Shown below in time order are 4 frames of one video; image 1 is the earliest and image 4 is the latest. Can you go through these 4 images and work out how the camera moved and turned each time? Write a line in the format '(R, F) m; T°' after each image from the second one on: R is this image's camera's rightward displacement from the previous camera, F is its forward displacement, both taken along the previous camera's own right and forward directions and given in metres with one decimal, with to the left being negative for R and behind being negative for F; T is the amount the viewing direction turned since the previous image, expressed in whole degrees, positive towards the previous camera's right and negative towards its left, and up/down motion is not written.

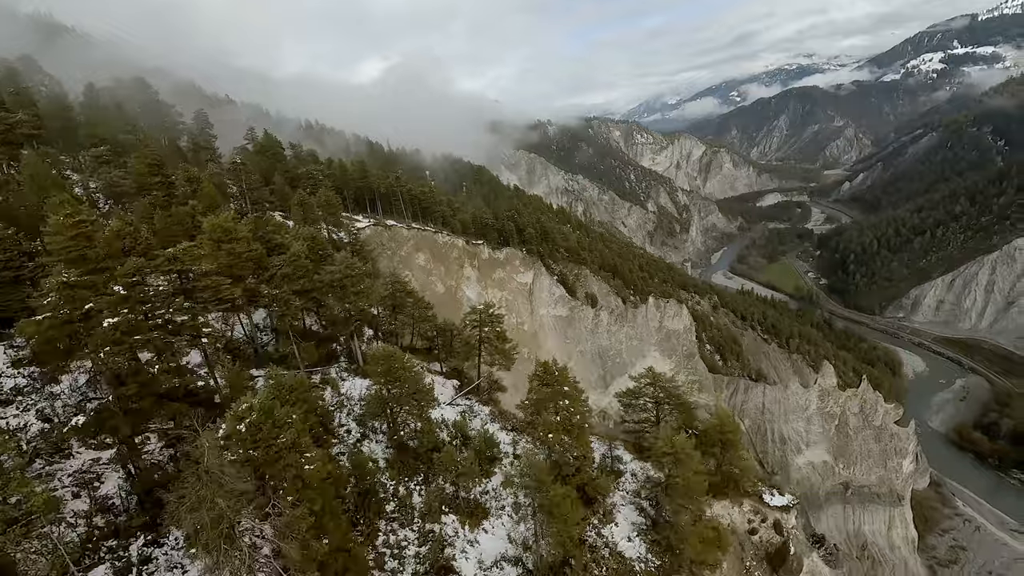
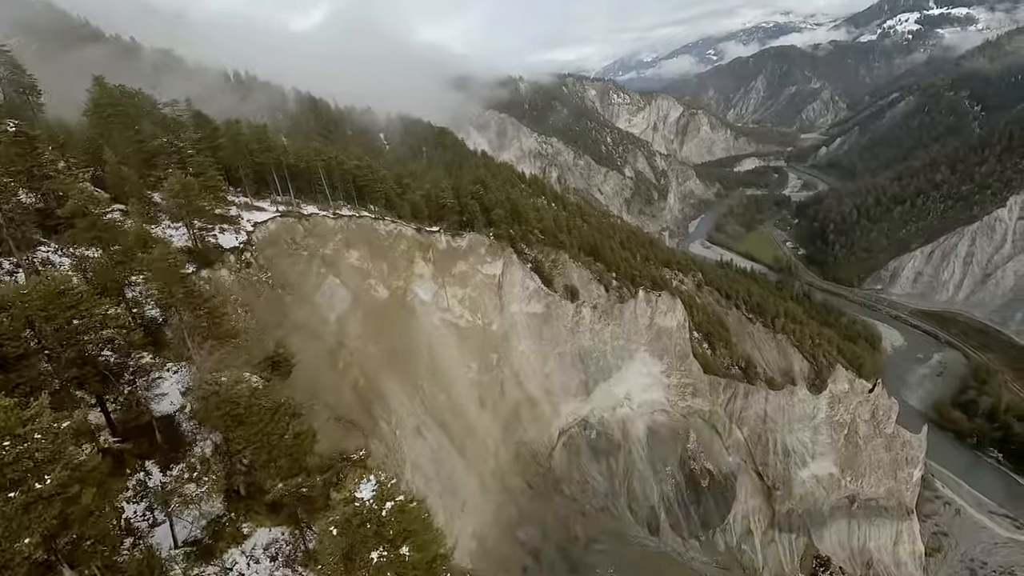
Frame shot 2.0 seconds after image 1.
(+0.7, +8.0) m; +3°
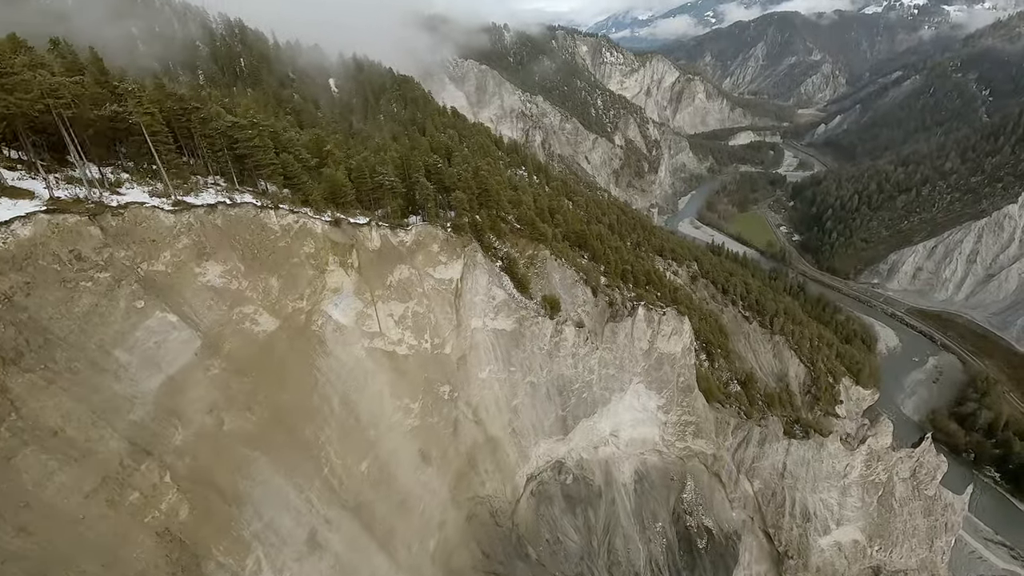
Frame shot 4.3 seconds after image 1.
(+1.1, +10.0) m; +3°
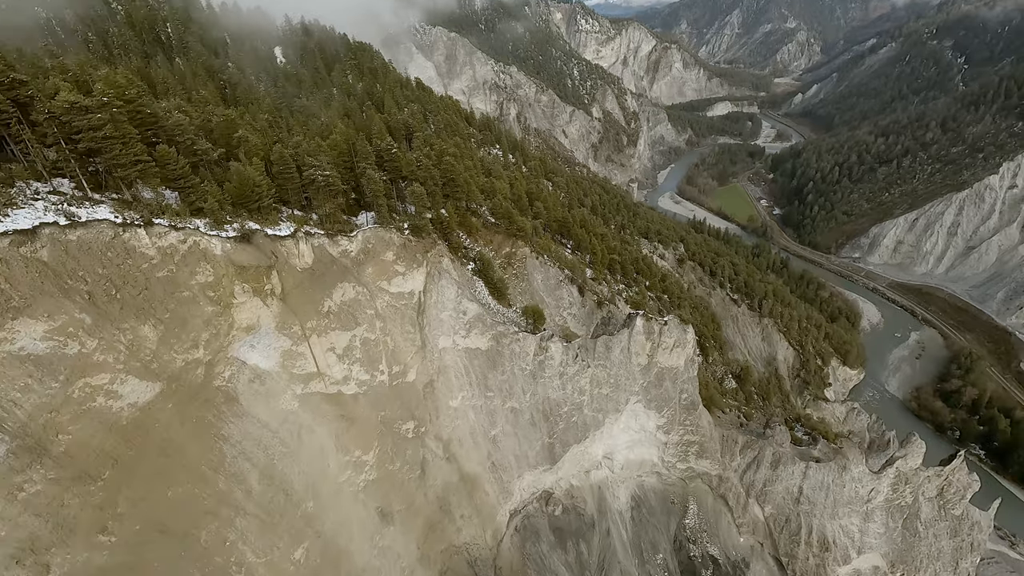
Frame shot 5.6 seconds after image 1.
(+0.3, +5.3) m; +3°
